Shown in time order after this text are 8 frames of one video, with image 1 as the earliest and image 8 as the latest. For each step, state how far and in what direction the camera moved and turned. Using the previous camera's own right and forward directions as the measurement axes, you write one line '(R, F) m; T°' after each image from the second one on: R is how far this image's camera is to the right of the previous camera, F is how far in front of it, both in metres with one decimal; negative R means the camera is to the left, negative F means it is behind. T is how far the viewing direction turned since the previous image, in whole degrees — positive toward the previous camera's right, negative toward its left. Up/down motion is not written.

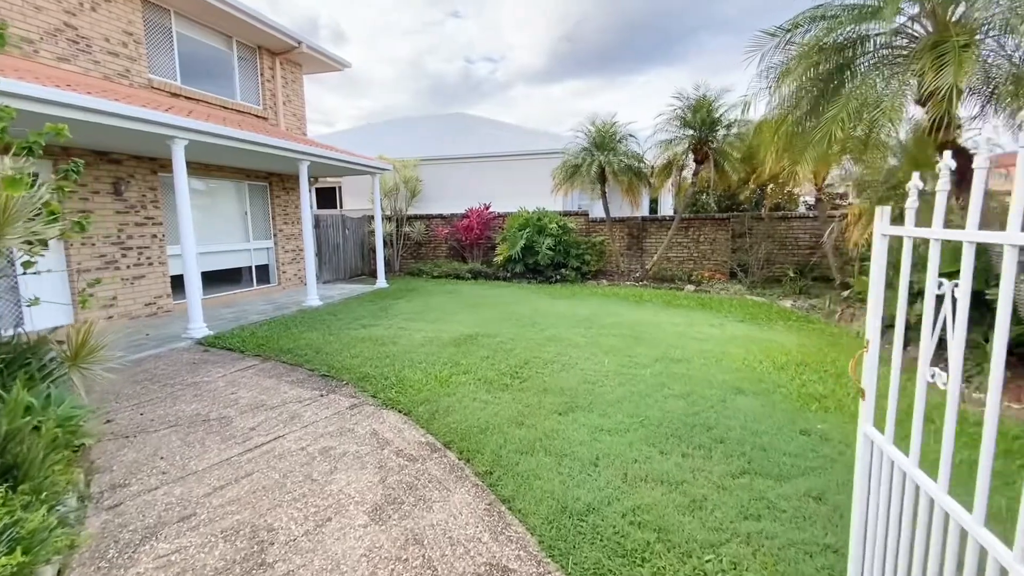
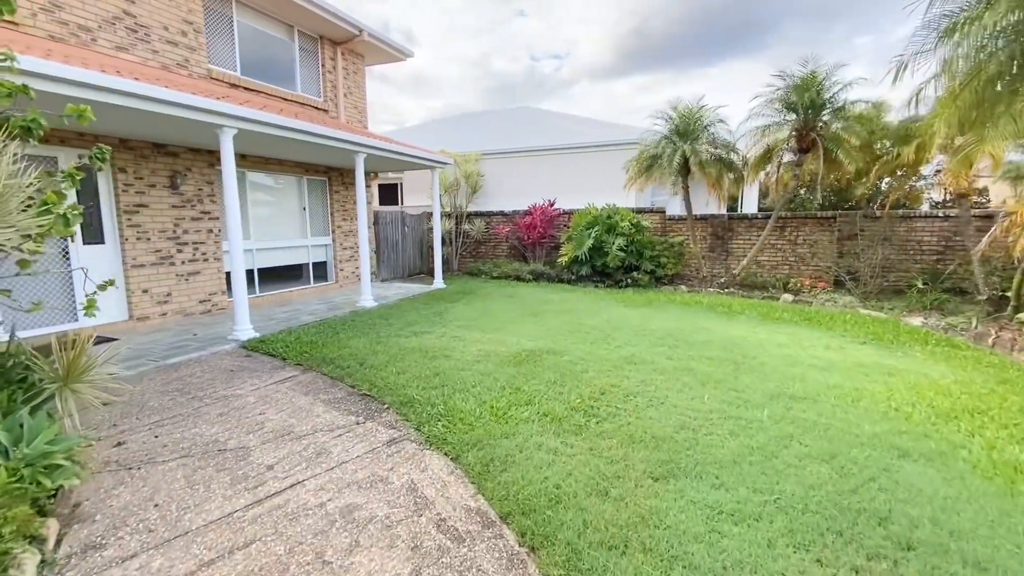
(-0.1, +0.9) m; -7°
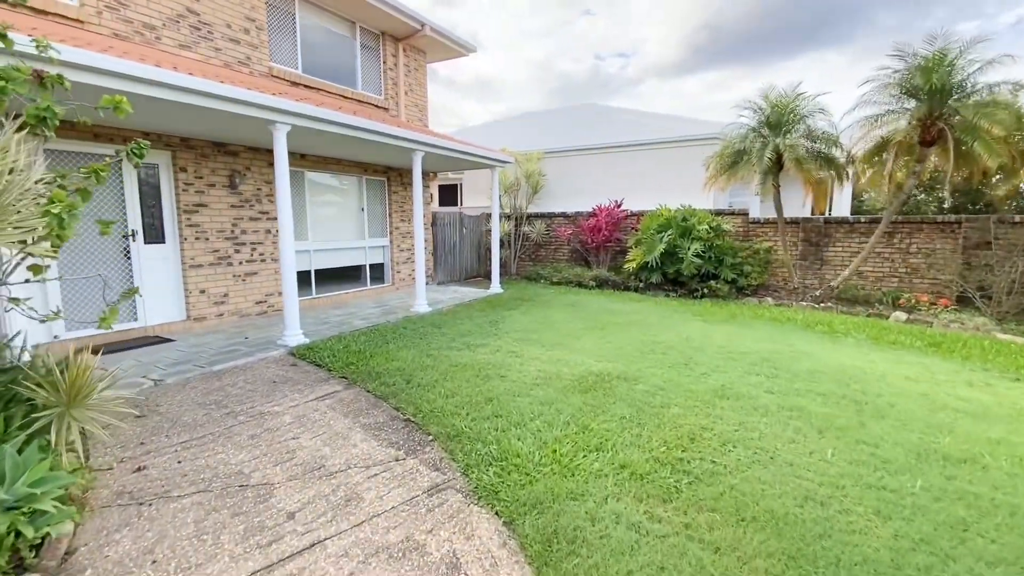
(-0.1, +0.6) m; -7°
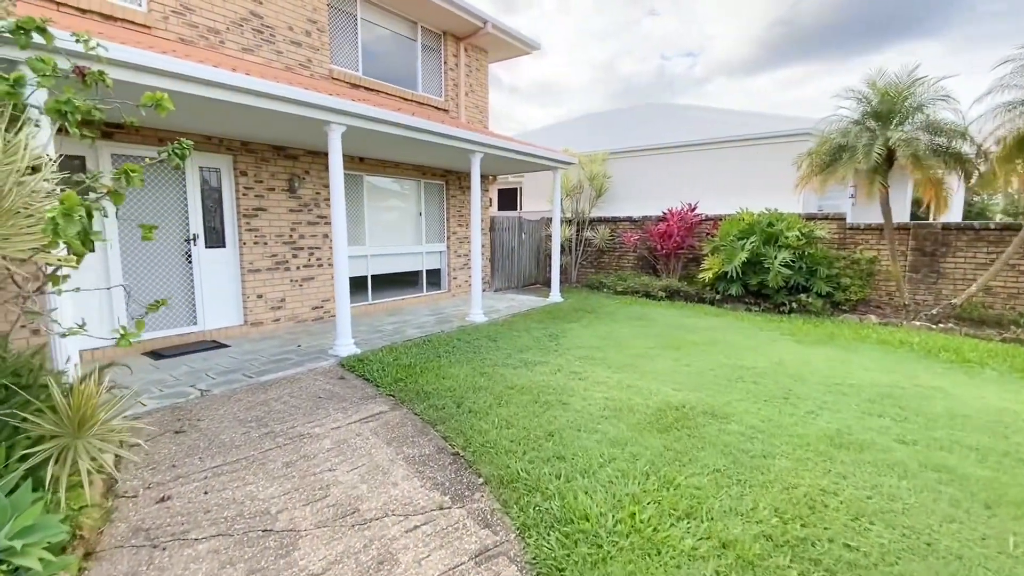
(-0.1, +0.5) m; -7°
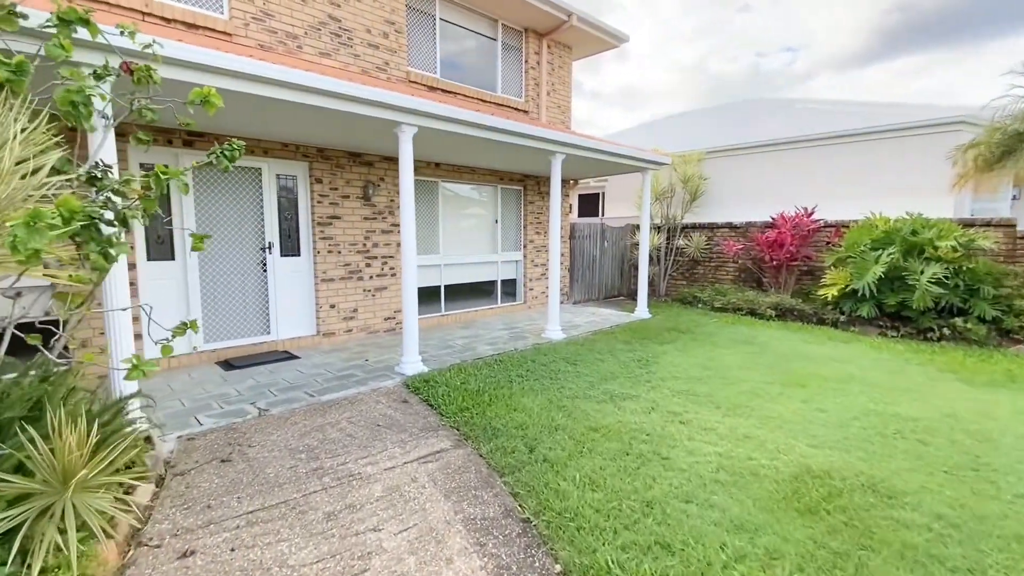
(-0.1, +0.6) m; -9°
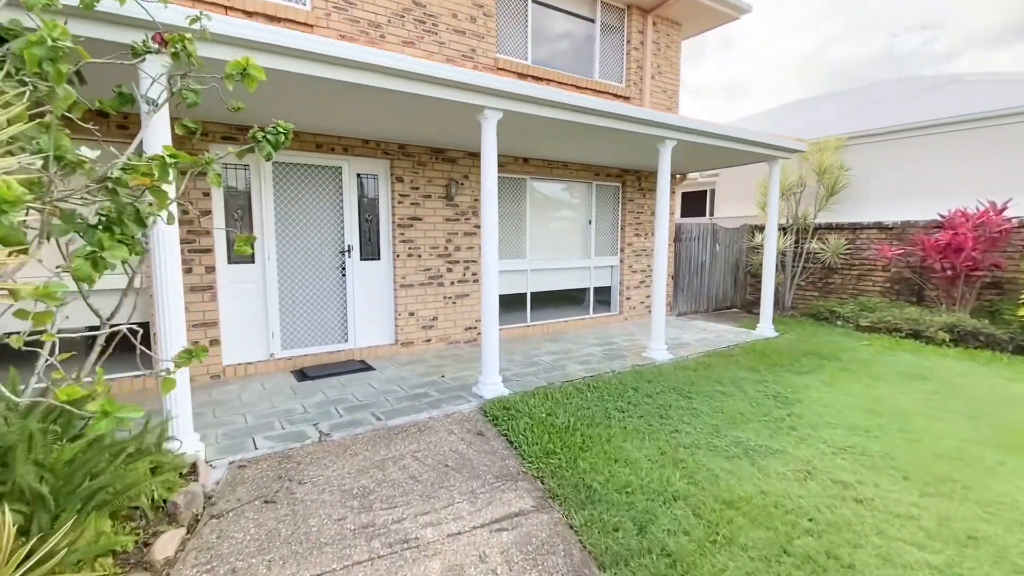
(-0.1, +0.8) m; -11°
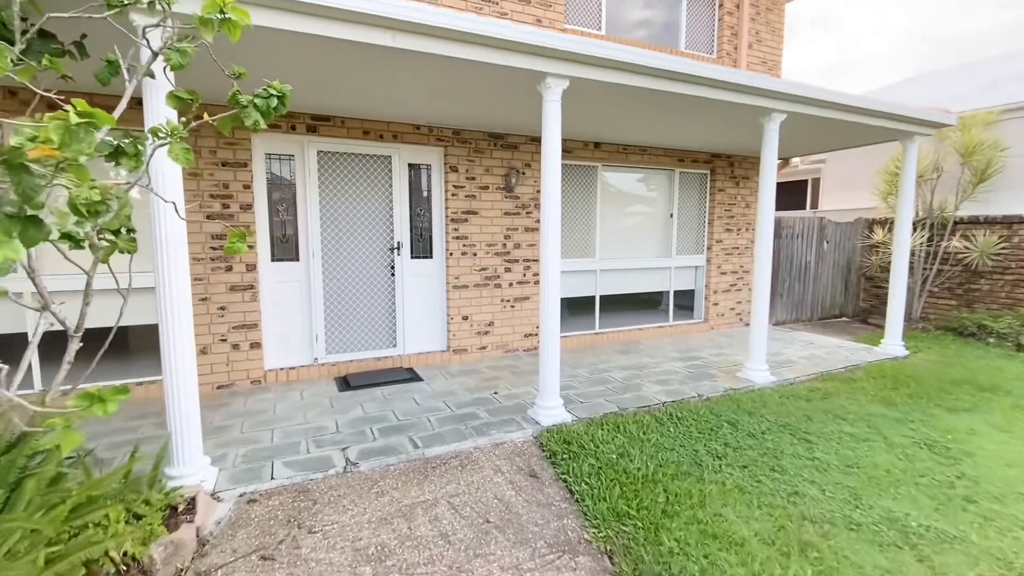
(0.0, +0.7) m; -8°
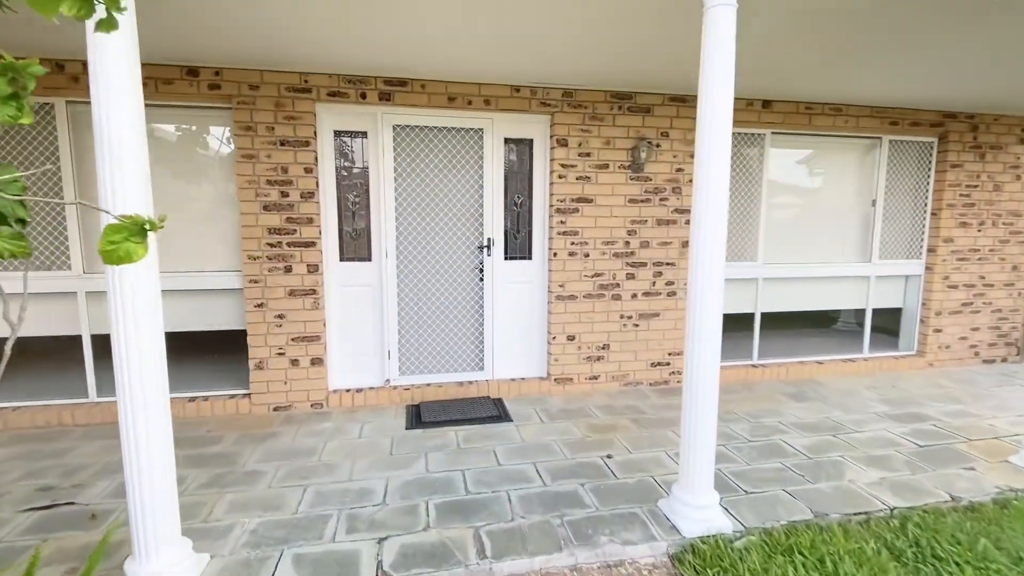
(0.0, +1.2) m; -14°
